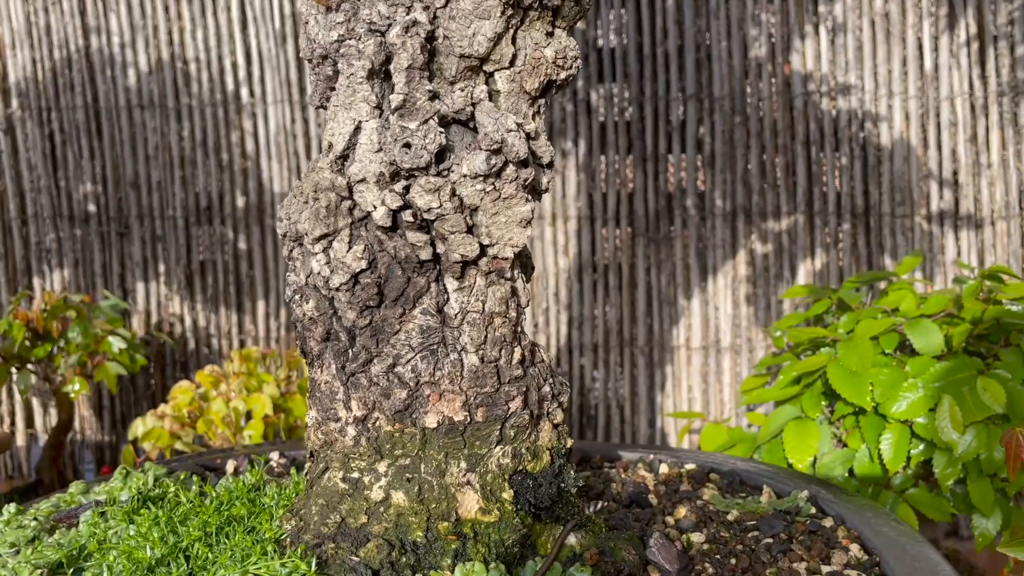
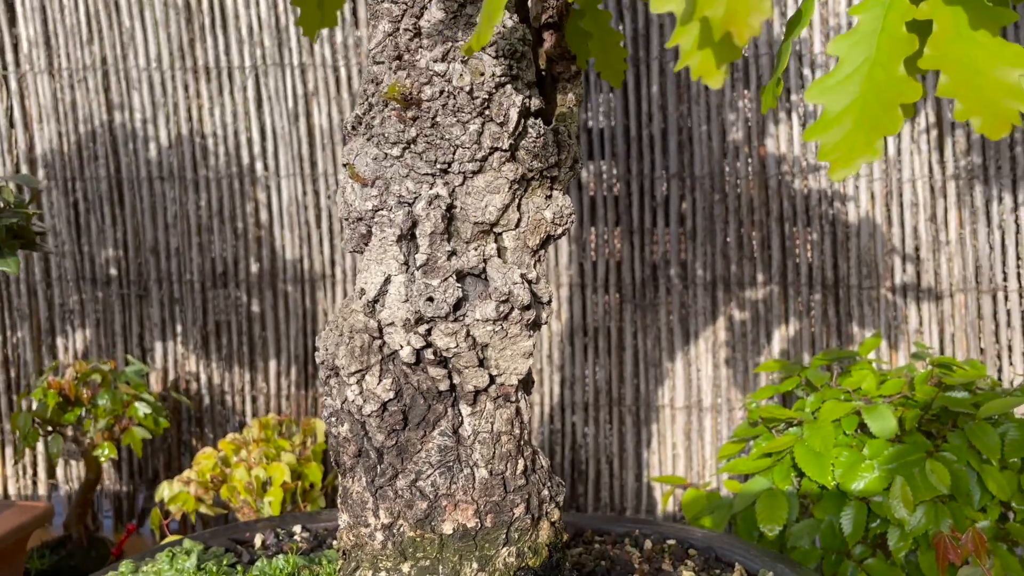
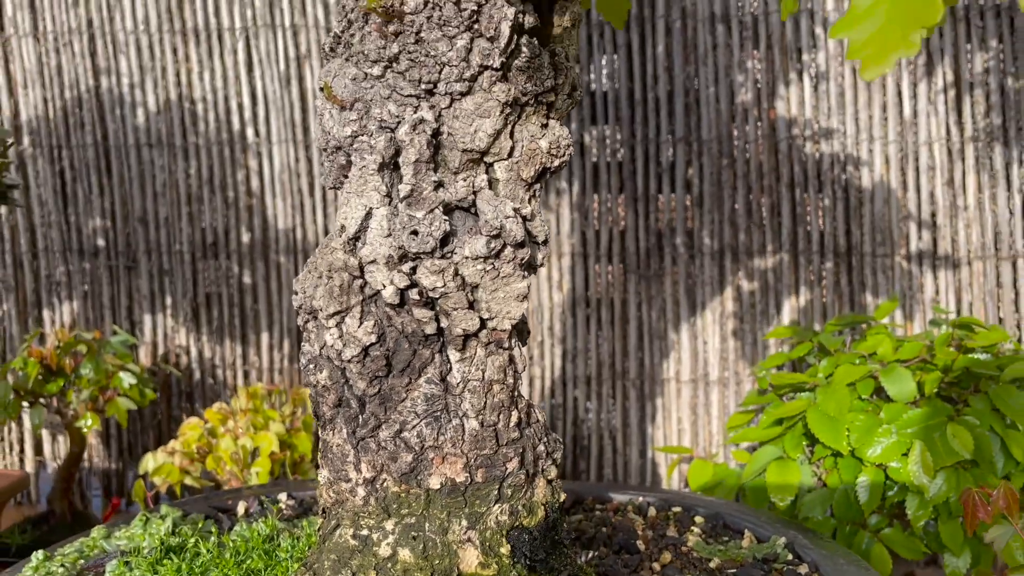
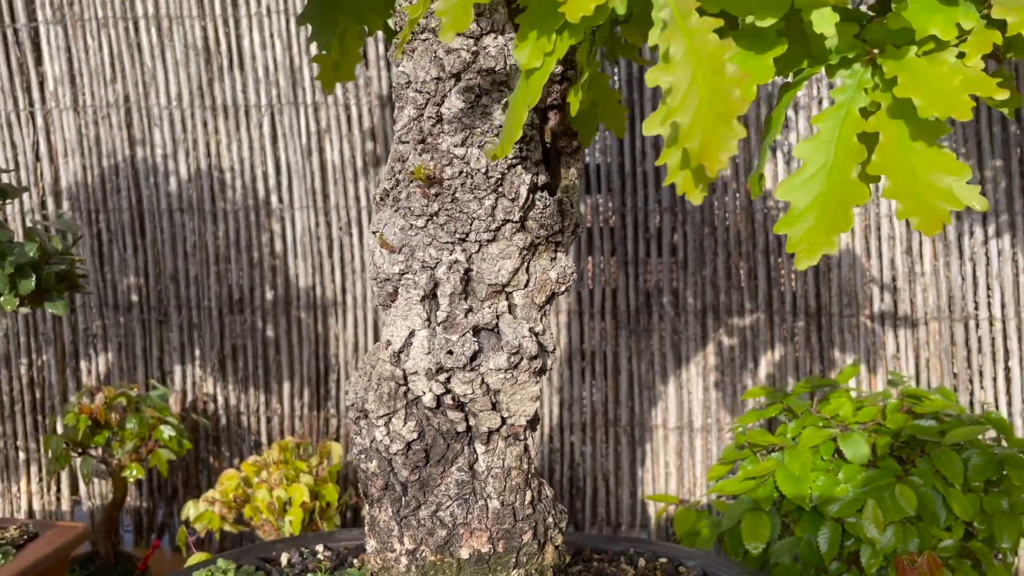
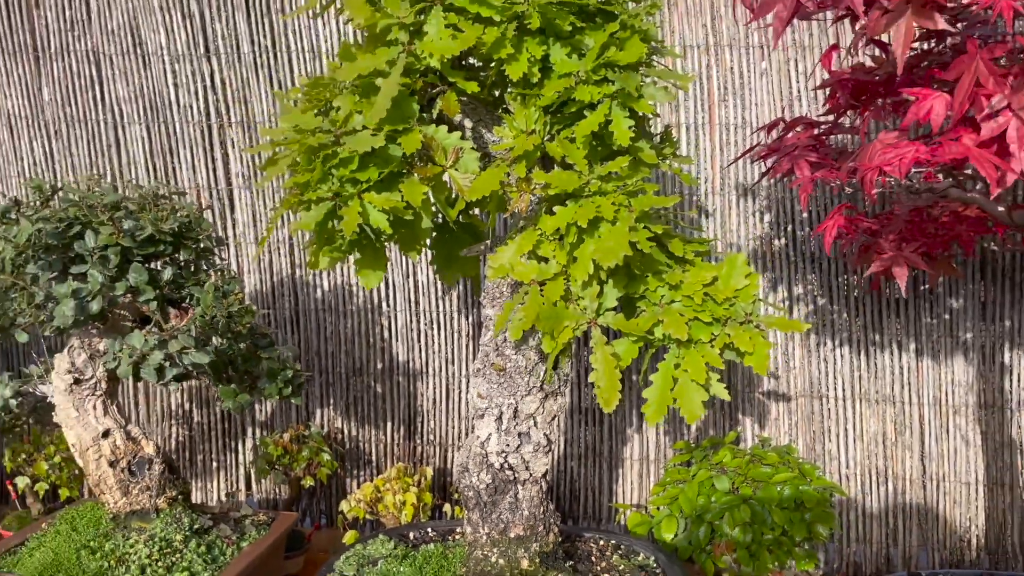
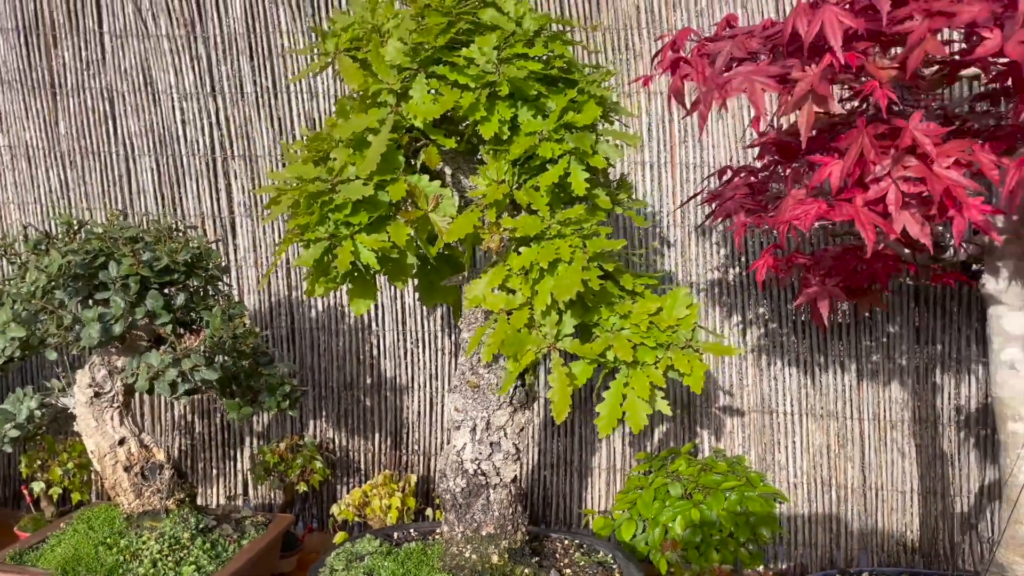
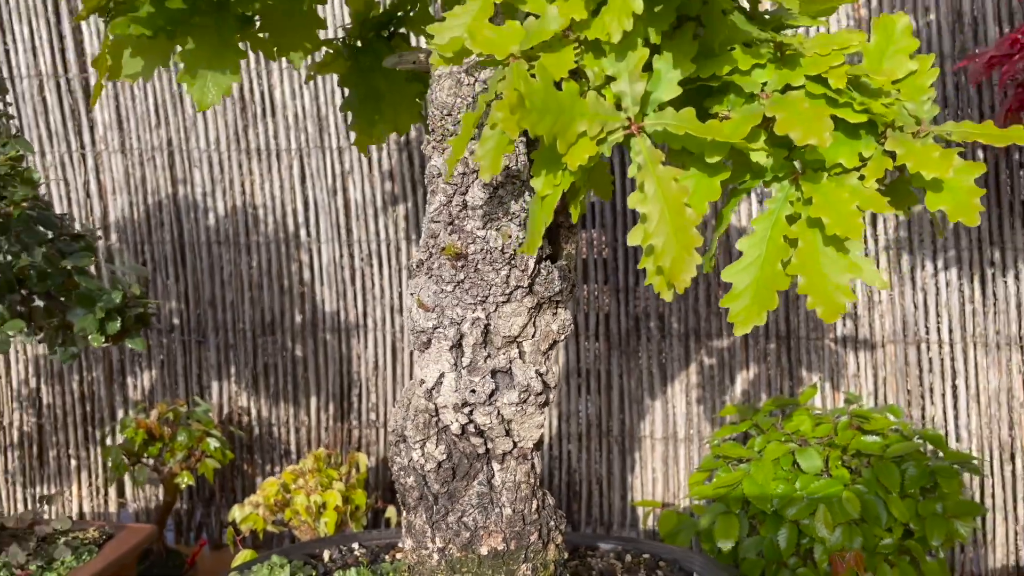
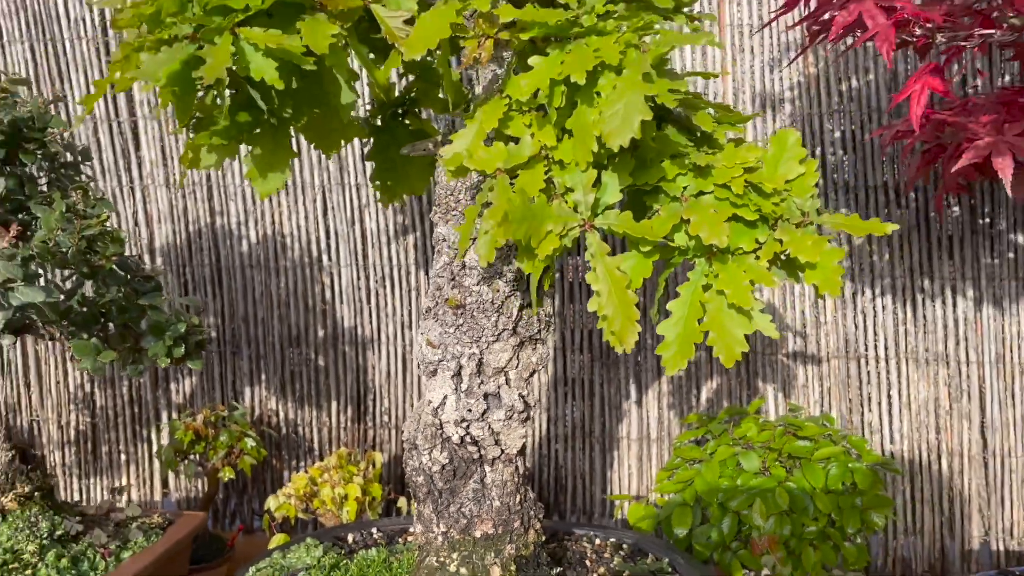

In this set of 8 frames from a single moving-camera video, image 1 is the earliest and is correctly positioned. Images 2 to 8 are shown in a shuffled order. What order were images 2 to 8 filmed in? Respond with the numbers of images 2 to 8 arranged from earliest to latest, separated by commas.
3, 2, 4, 7, 8, 5, 6
